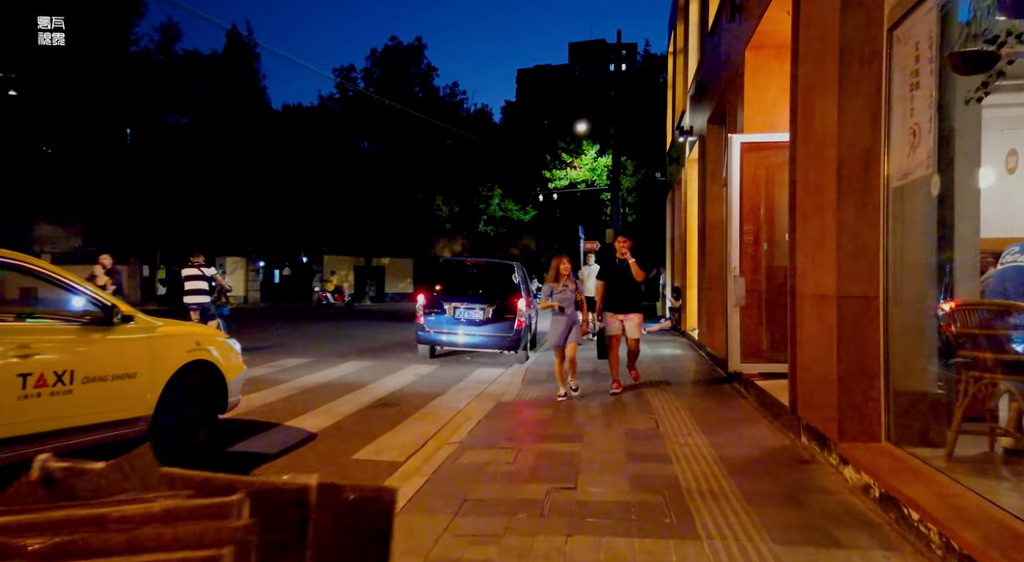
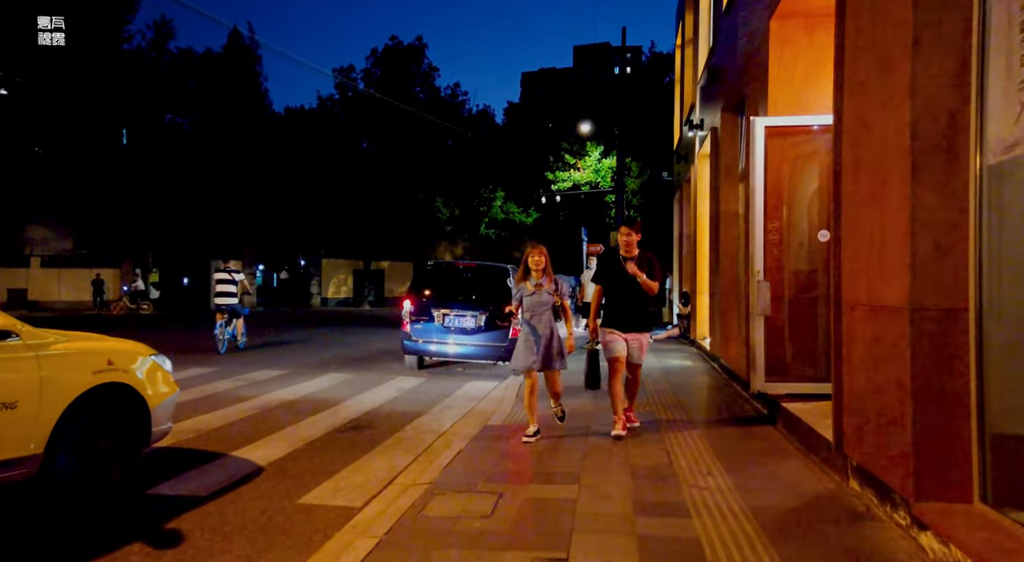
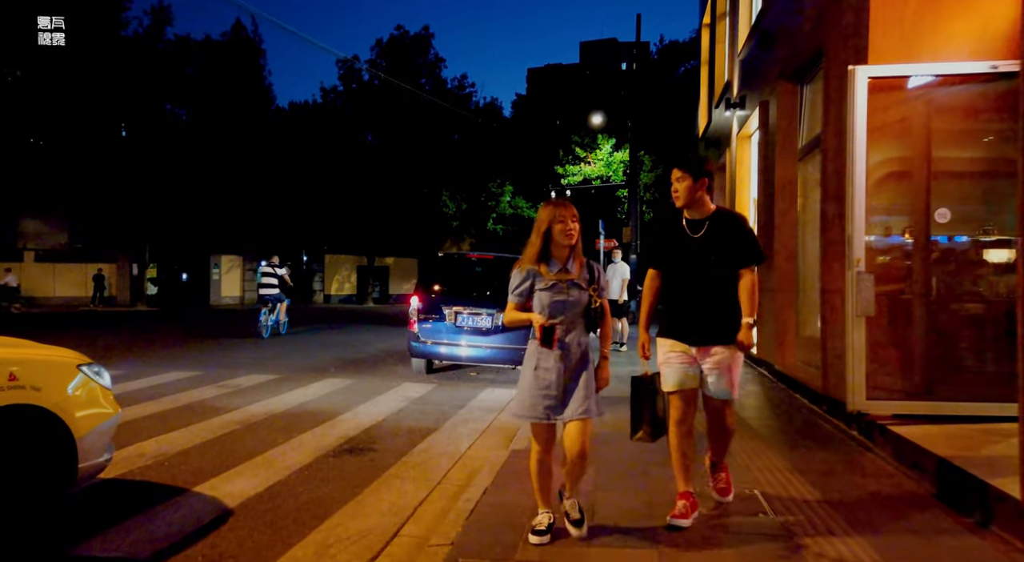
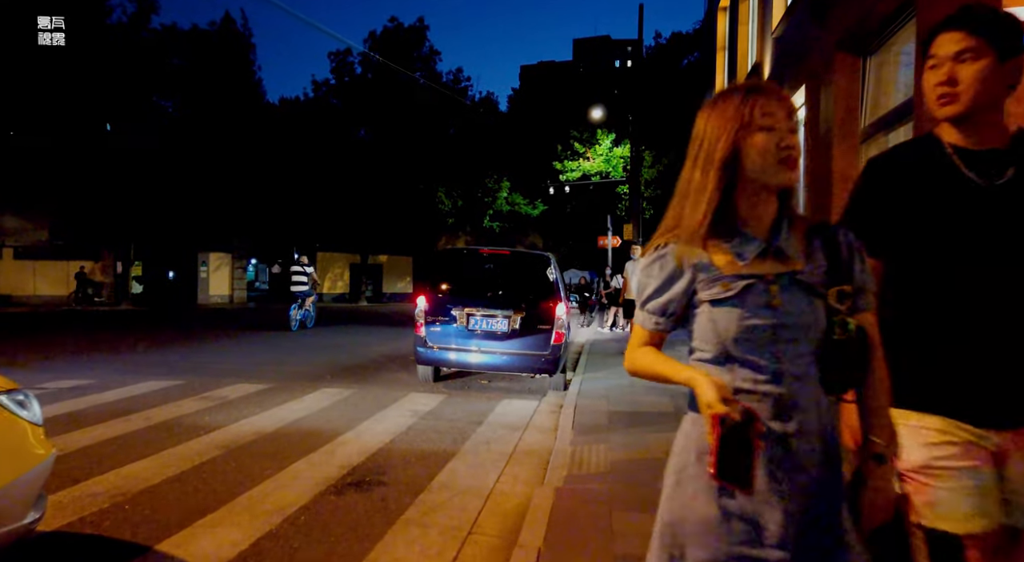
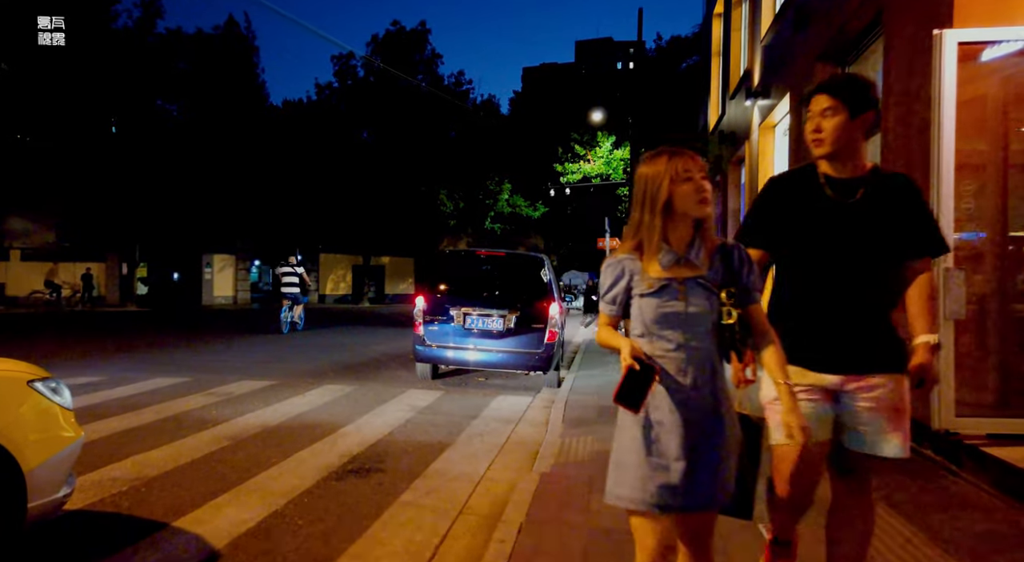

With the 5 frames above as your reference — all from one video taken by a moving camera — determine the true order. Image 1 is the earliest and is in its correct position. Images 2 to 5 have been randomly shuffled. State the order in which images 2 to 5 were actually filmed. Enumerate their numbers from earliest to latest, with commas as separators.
2, 3, 5, 4
